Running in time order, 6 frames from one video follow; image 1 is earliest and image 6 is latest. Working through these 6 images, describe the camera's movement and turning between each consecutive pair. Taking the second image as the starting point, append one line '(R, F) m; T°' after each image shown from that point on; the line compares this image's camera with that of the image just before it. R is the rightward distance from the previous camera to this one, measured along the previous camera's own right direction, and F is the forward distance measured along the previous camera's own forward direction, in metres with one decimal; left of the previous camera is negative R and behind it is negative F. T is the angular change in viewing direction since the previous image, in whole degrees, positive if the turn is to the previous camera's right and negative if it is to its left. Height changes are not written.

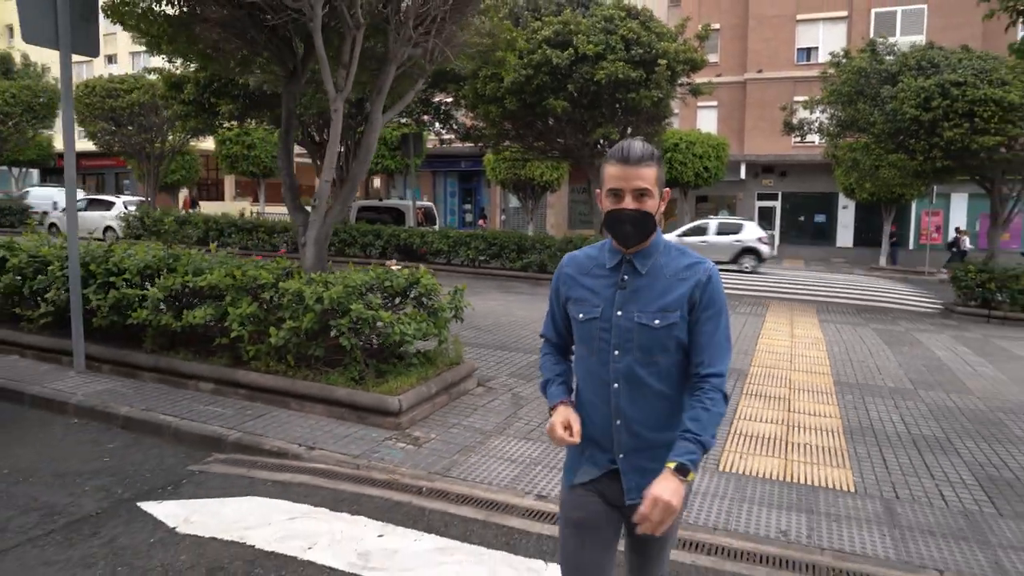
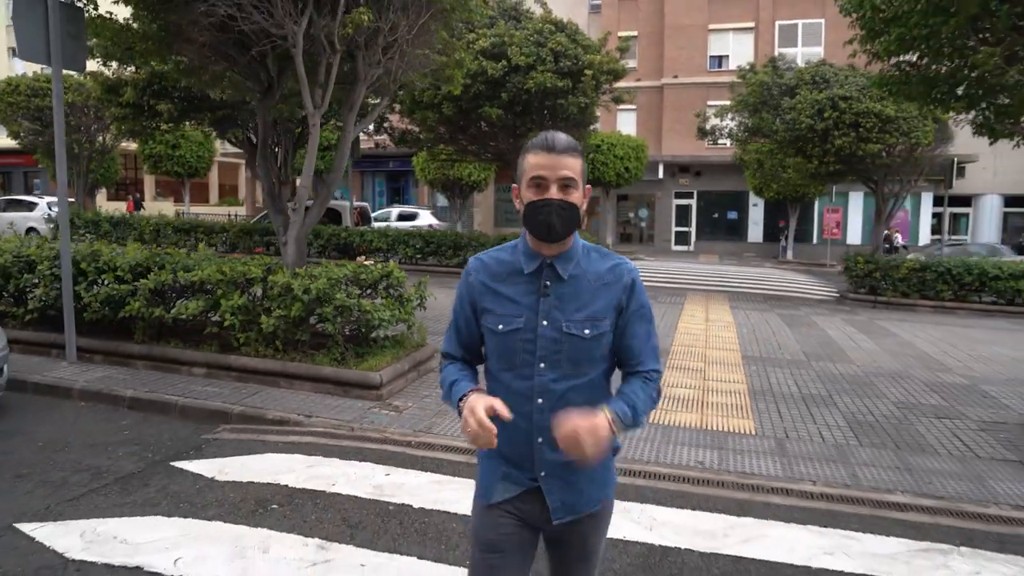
(-0.3, -1.0) m; +6°
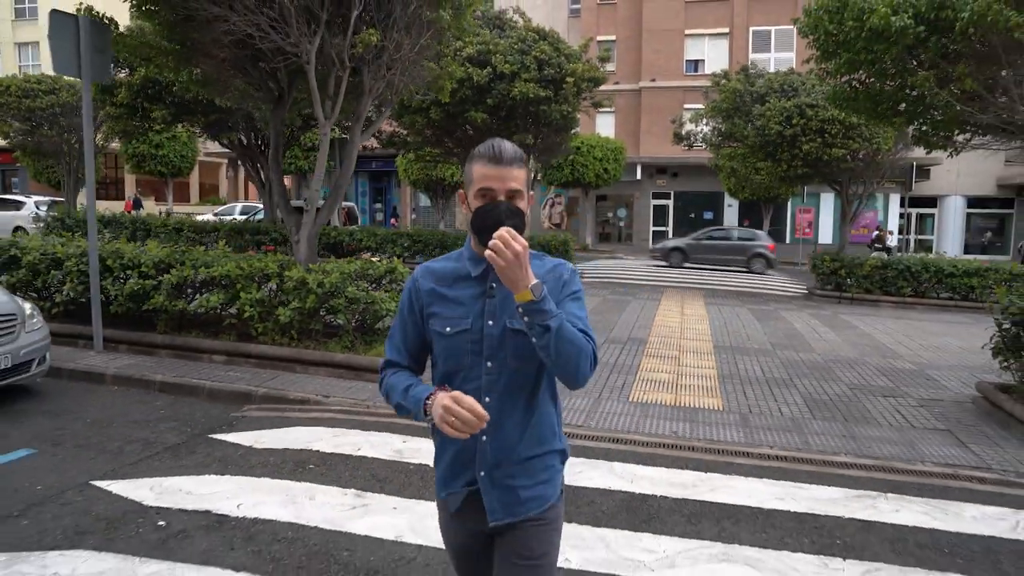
(-0.2, -0.8) m; +2°
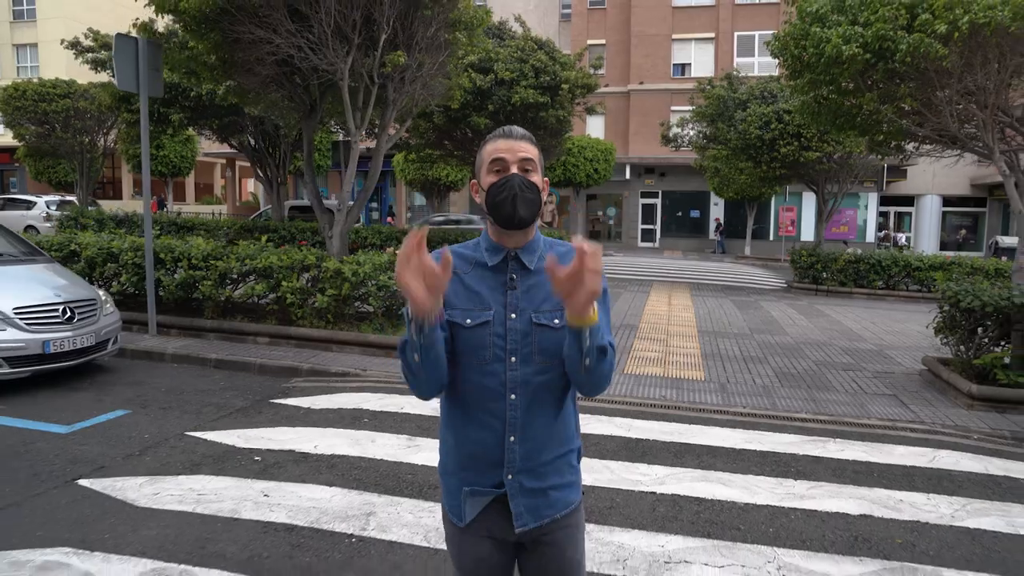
(-0.2, -1.1) m; +1°
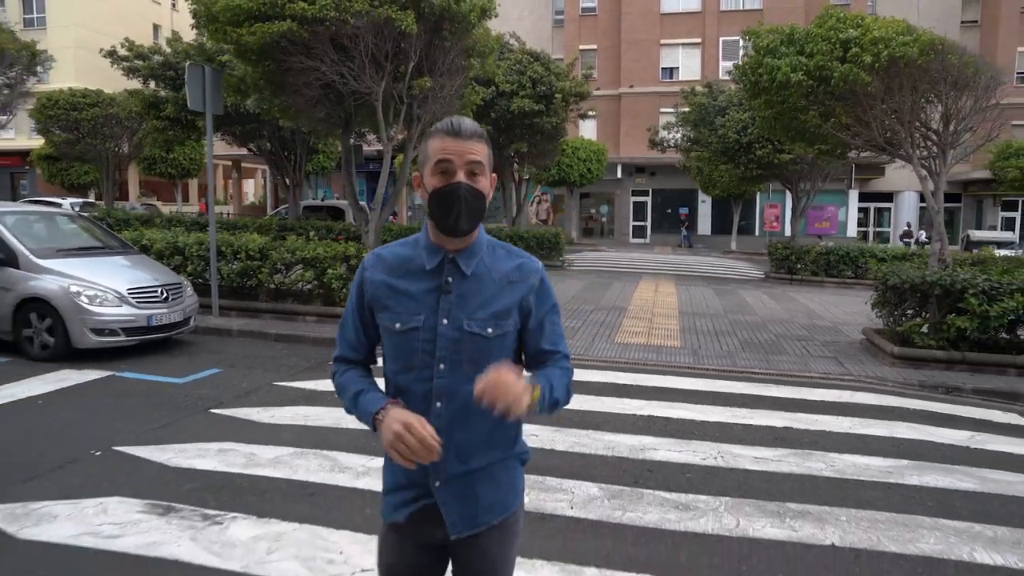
(-0.2, -1.7) m; 0°
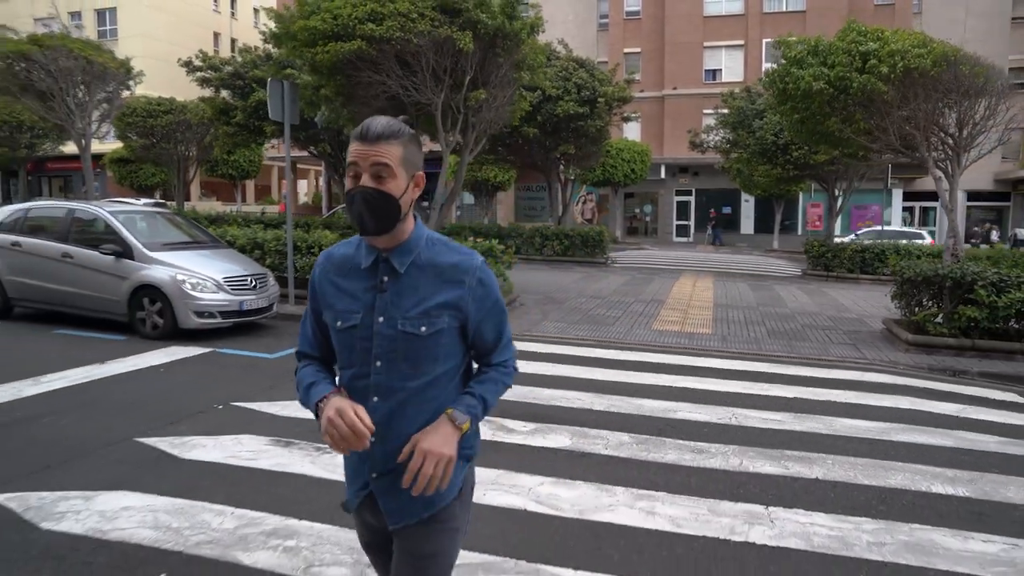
(0.0, -1.1) m; -3°
